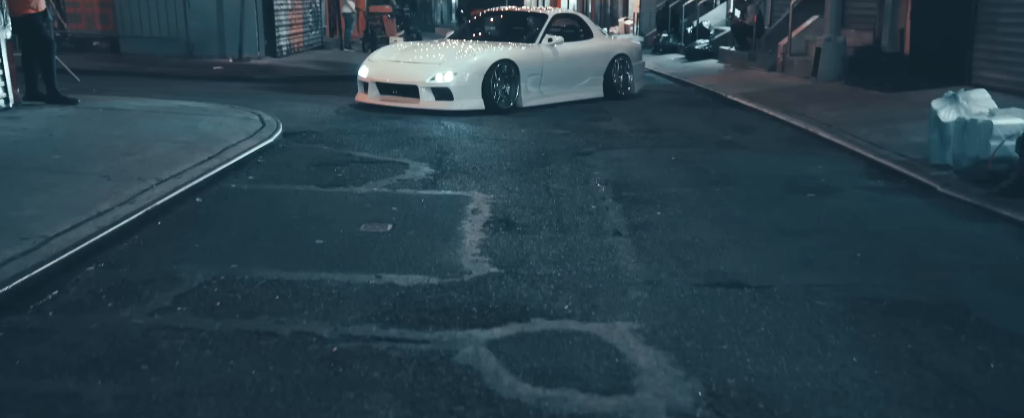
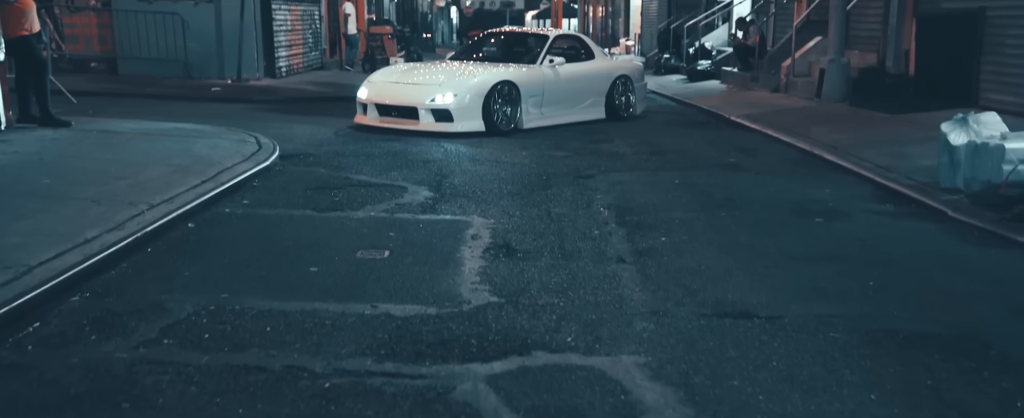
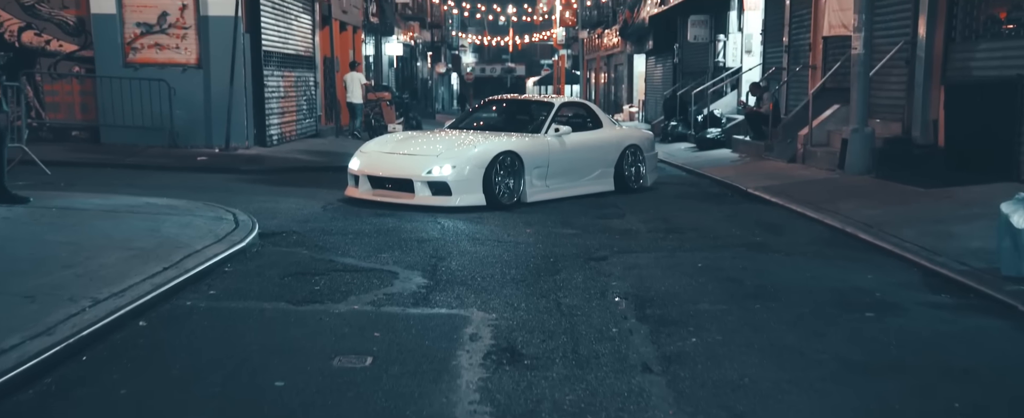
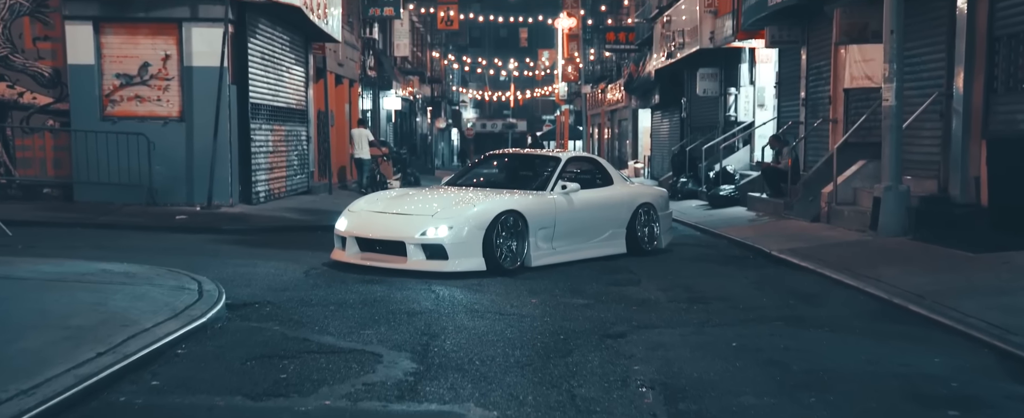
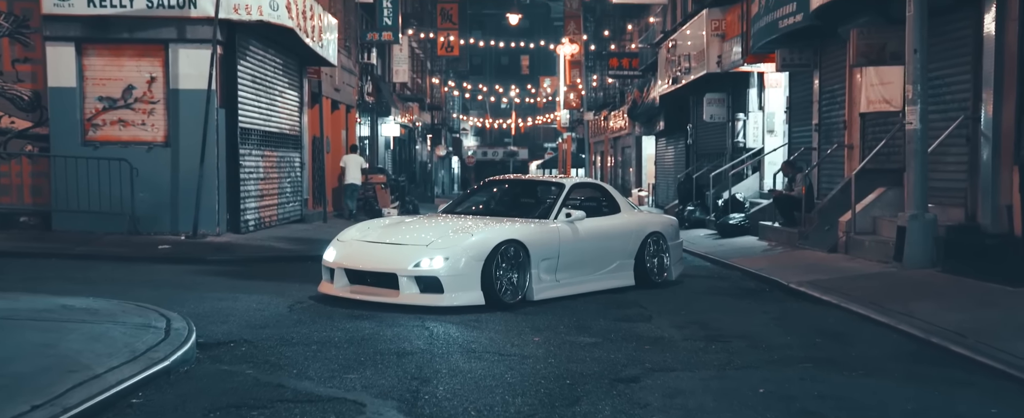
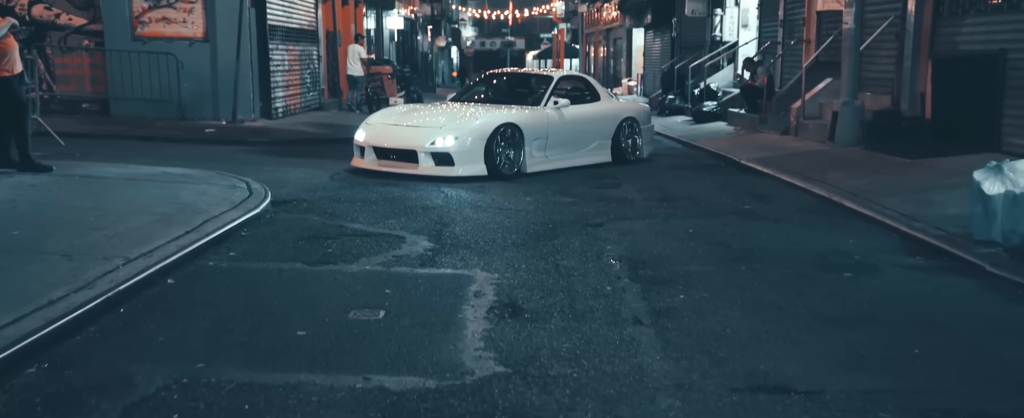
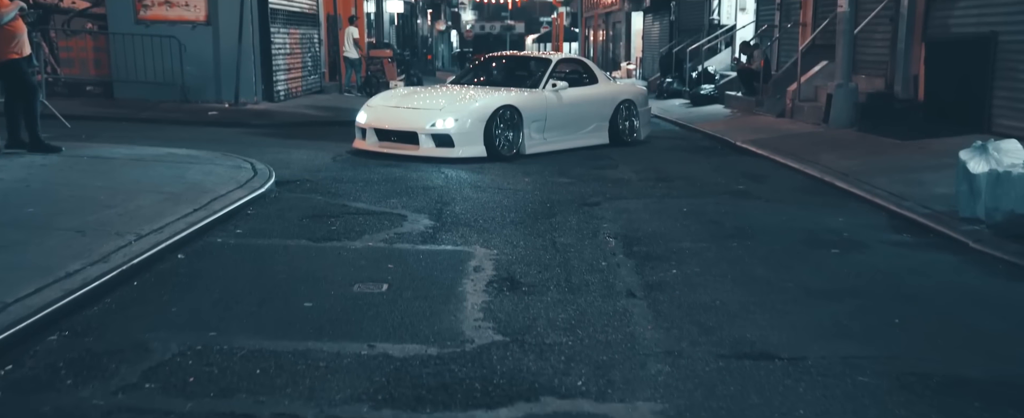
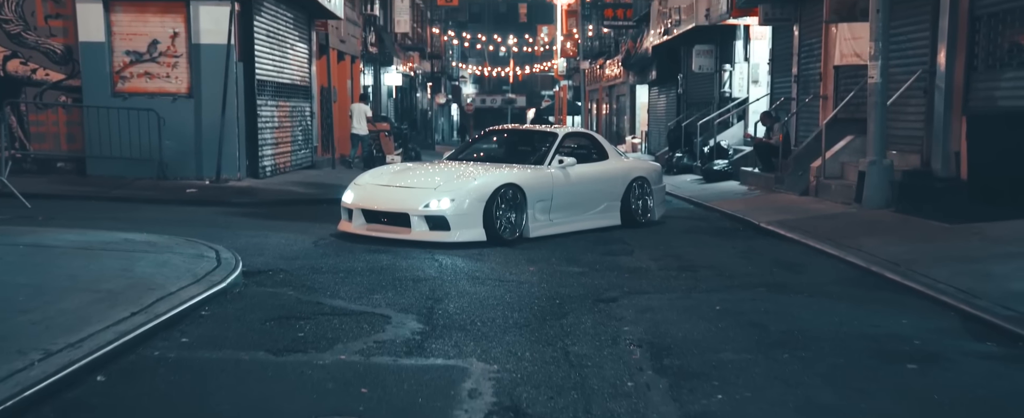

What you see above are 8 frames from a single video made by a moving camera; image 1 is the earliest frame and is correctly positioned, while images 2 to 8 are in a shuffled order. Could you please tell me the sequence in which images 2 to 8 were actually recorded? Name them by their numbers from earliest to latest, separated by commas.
2, 7, 6, 3, 8, 4, 5
